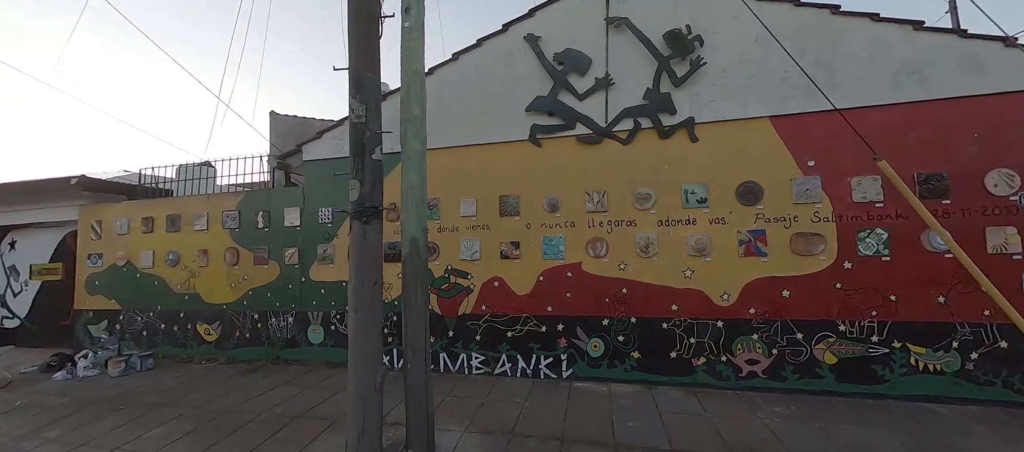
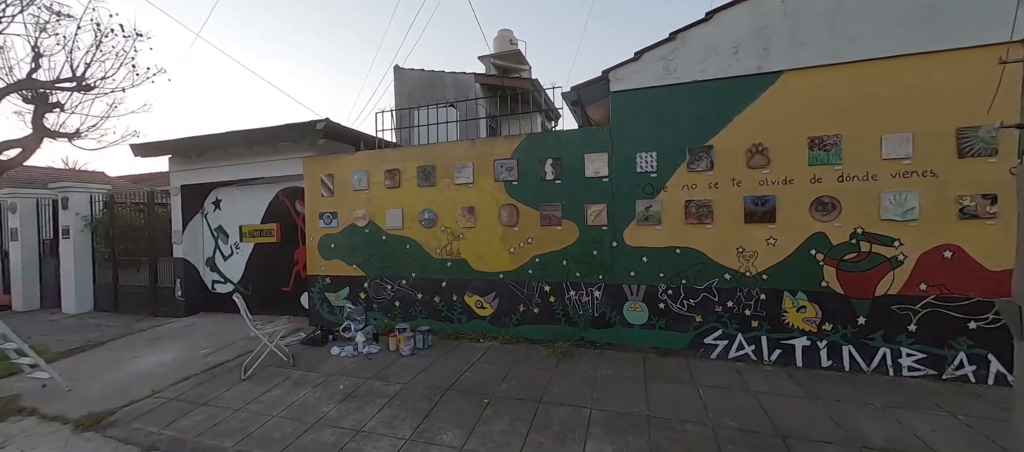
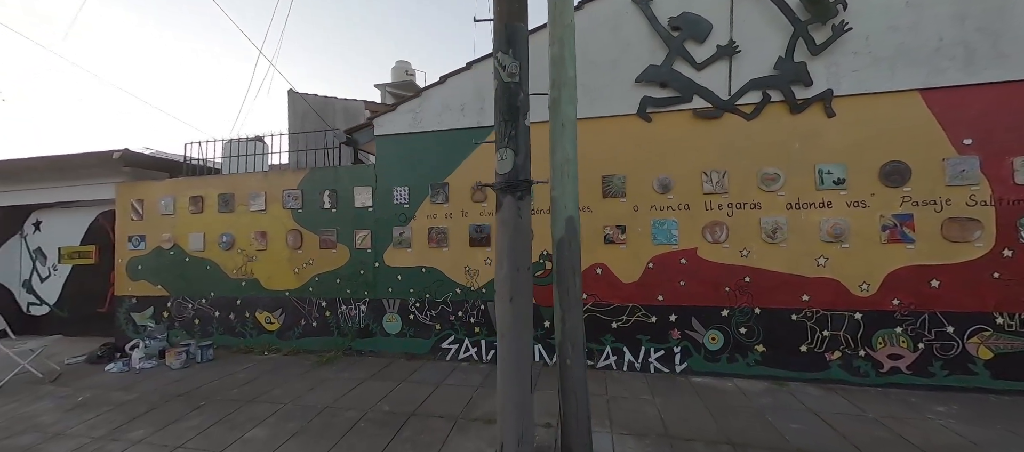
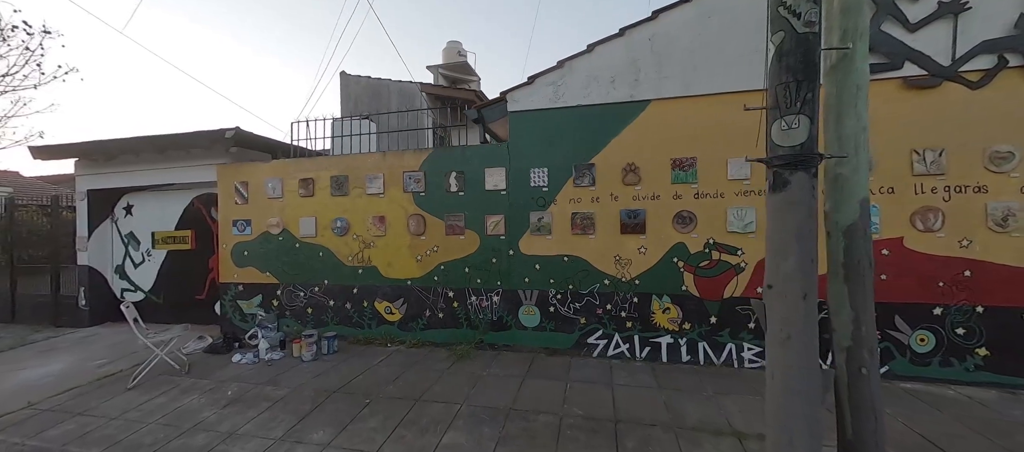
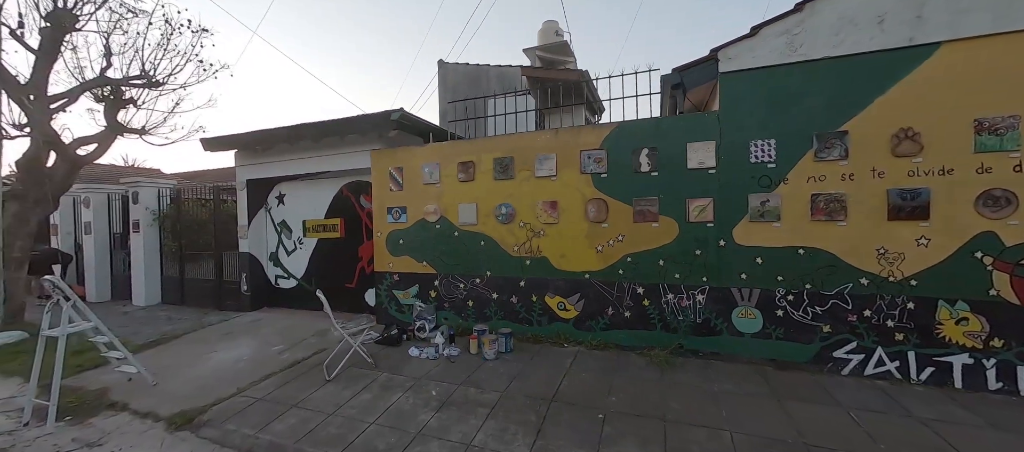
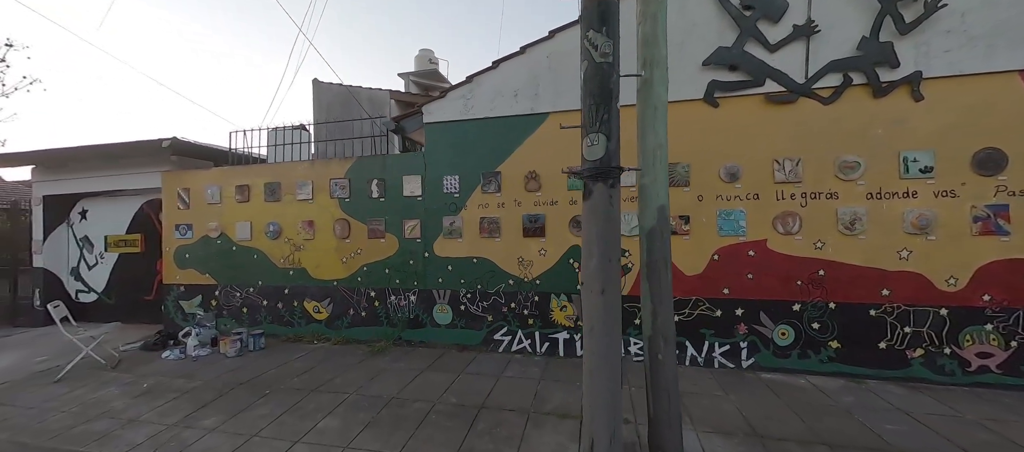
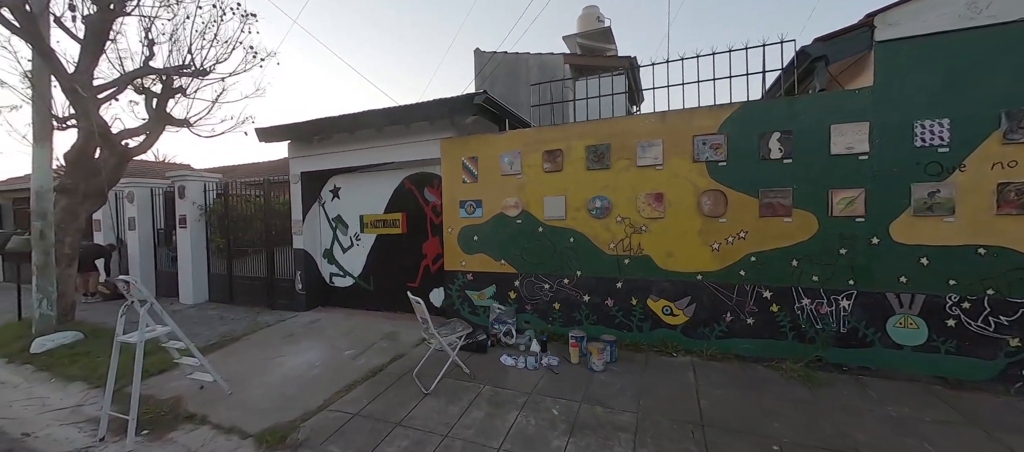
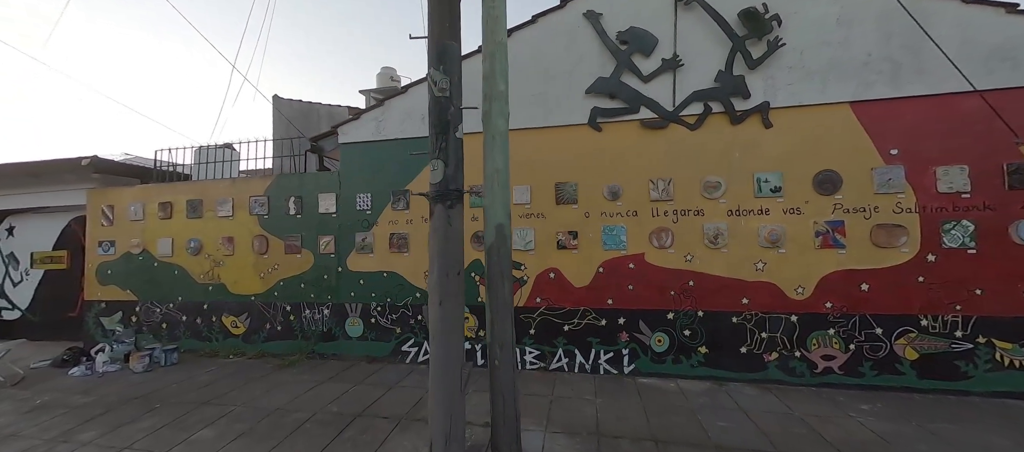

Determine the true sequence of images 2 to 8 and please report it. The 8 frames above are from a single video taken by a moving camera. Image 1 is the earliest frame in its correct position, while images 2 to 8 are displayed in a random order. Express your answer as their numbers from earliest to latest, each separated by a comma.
8, 3, 6, 4, 2, 5, 7
